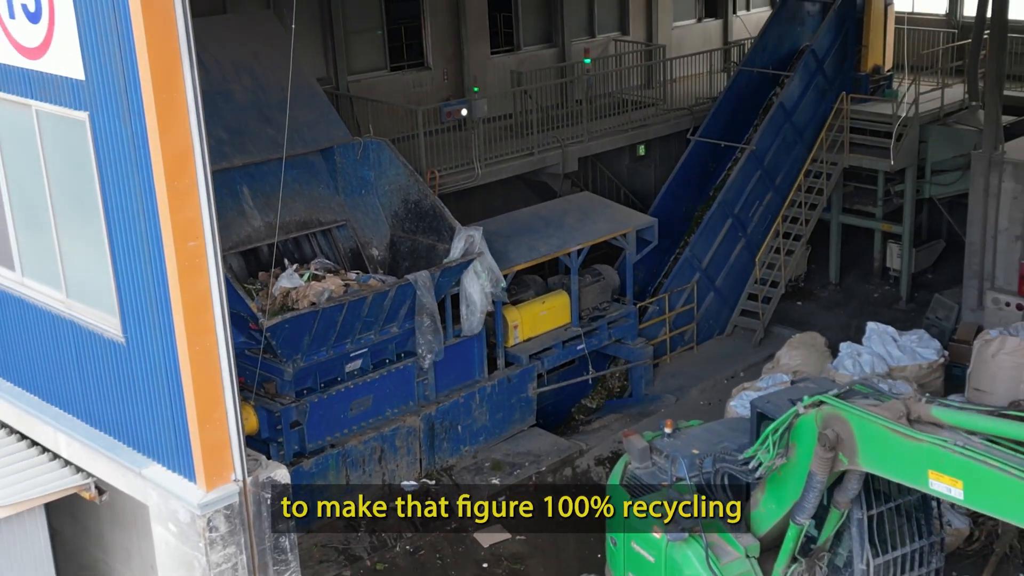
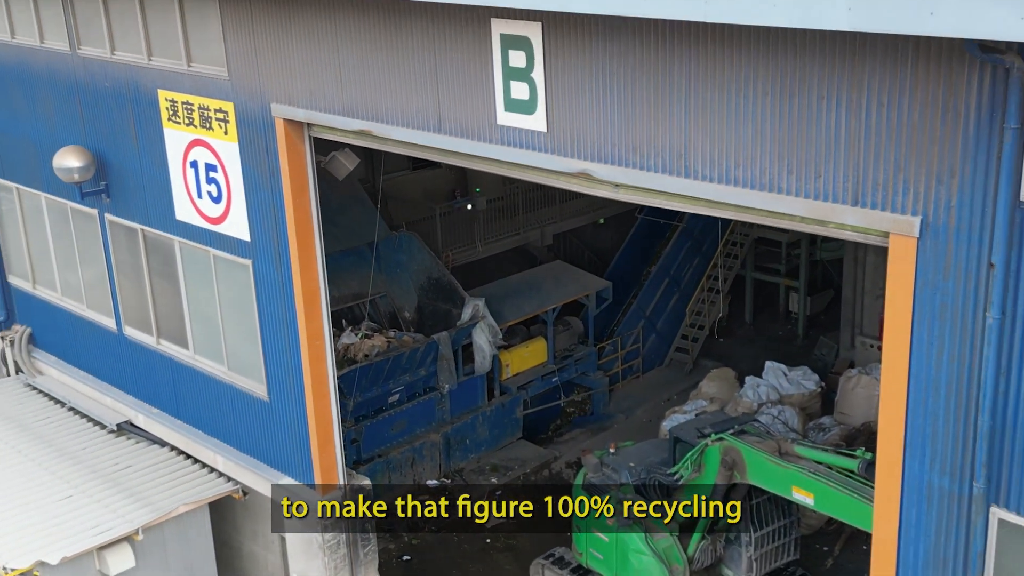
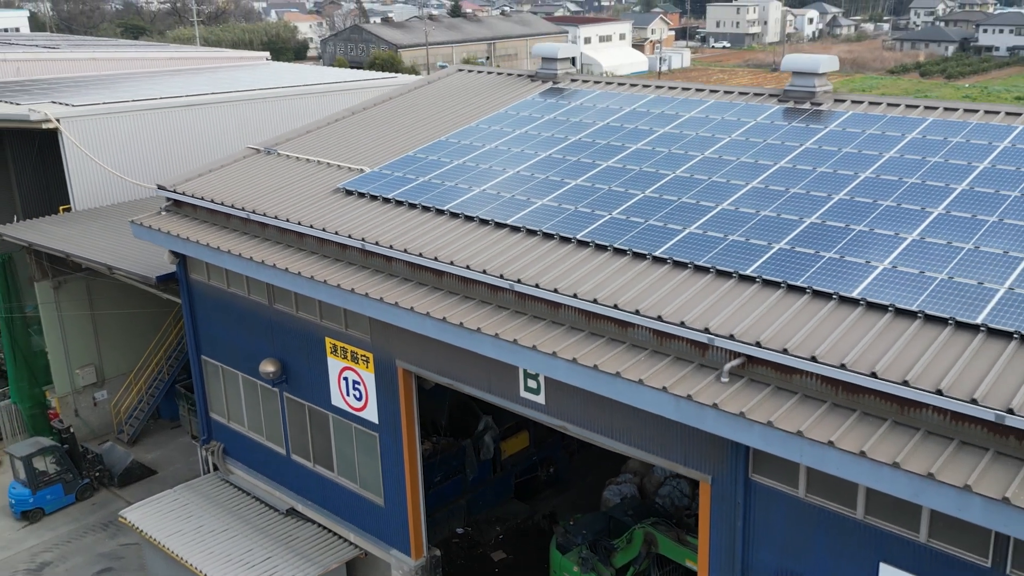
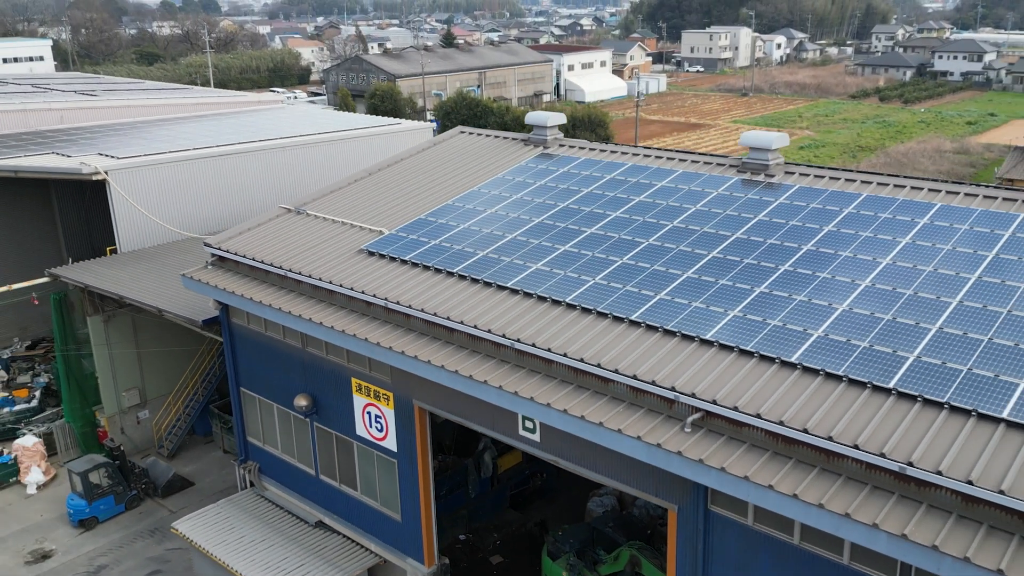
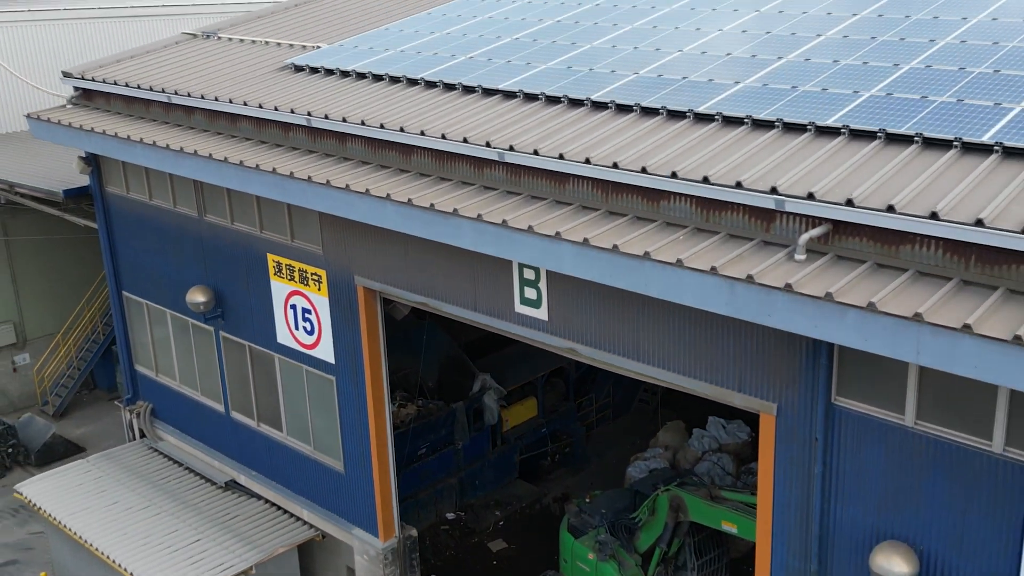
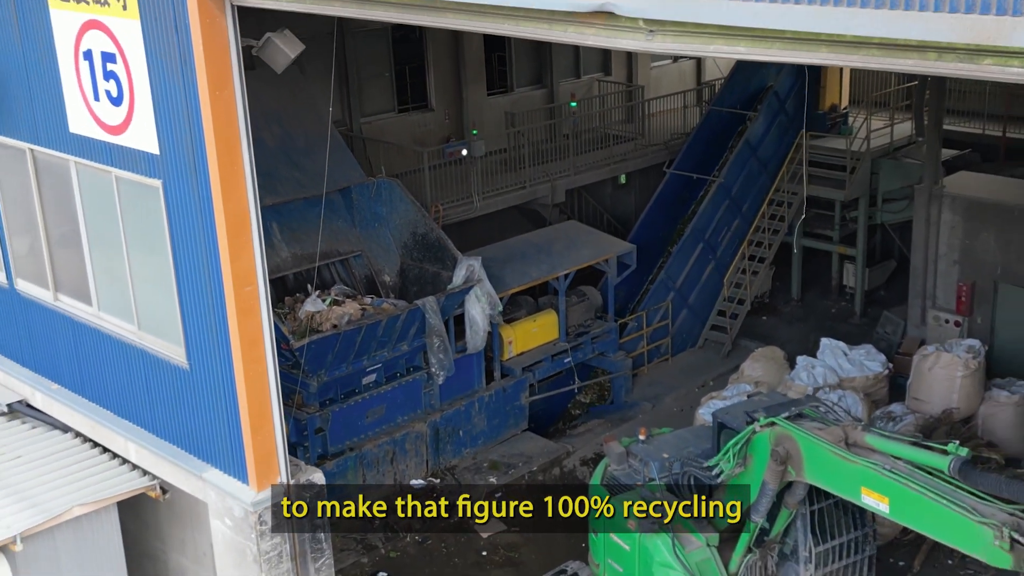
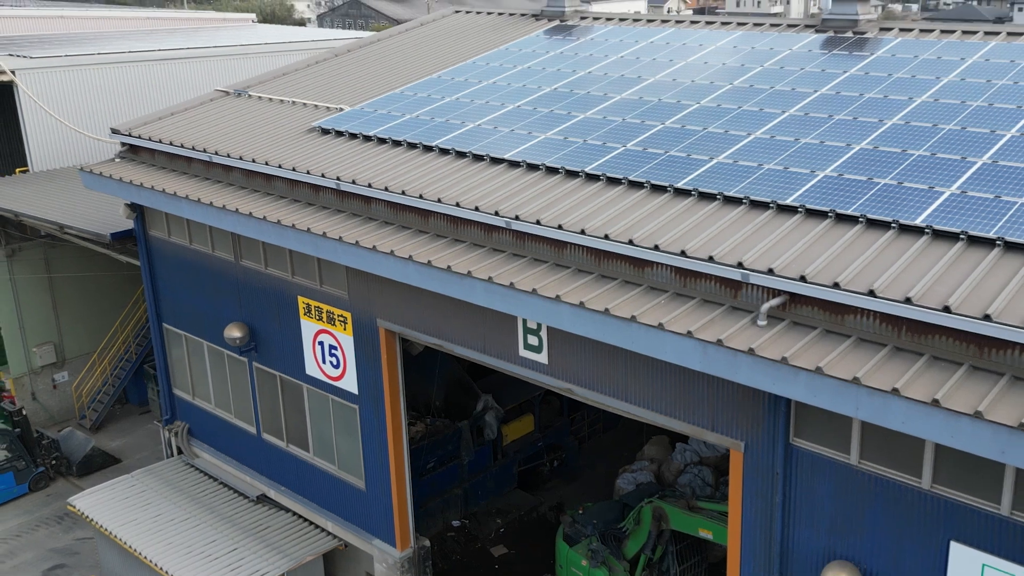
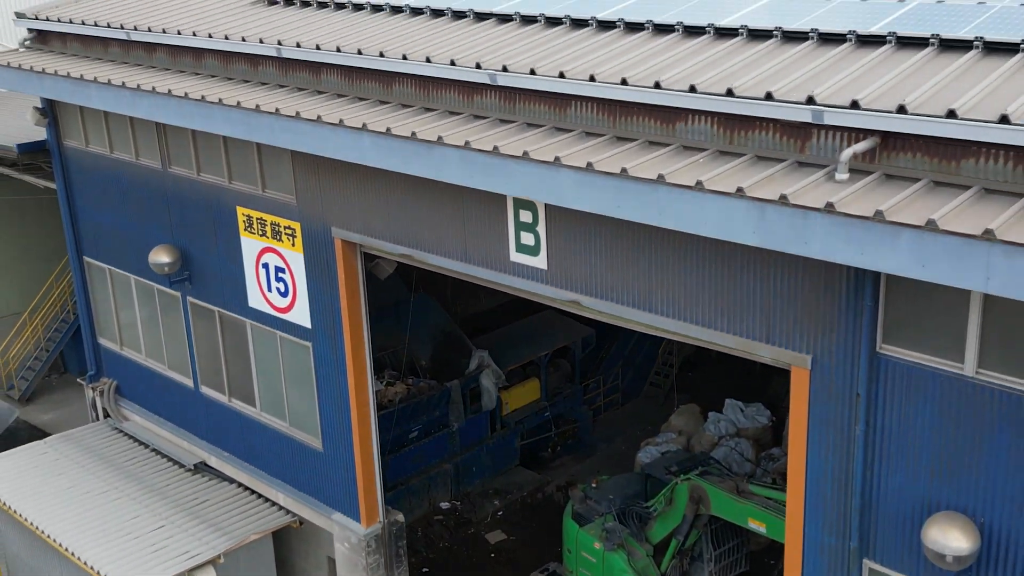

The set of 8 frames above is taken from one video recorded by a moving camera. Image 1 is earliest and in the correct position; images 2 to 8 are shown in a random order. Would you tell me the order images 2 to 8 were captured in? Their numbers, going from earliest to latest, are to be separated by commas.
6, 2, 8, 5, 7, 3, 4
